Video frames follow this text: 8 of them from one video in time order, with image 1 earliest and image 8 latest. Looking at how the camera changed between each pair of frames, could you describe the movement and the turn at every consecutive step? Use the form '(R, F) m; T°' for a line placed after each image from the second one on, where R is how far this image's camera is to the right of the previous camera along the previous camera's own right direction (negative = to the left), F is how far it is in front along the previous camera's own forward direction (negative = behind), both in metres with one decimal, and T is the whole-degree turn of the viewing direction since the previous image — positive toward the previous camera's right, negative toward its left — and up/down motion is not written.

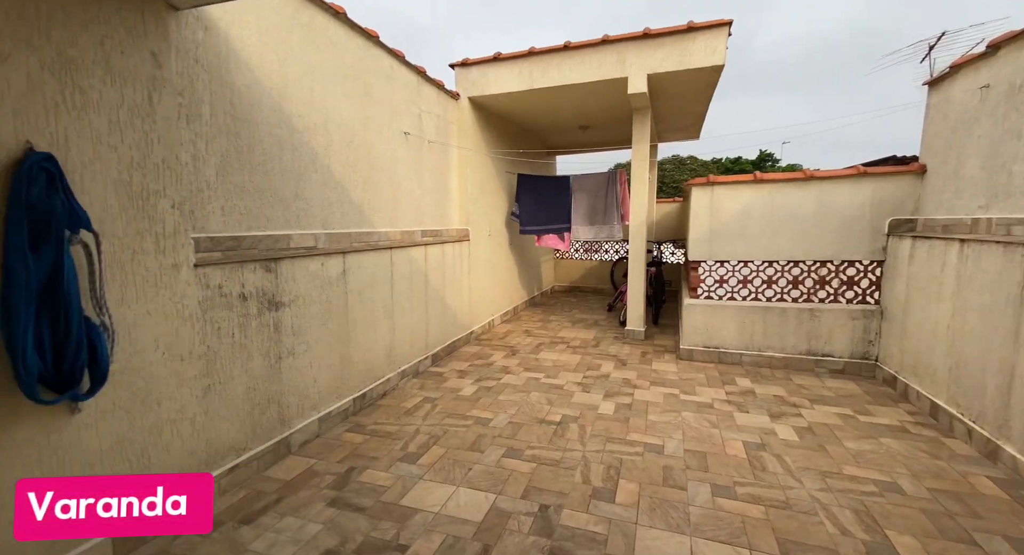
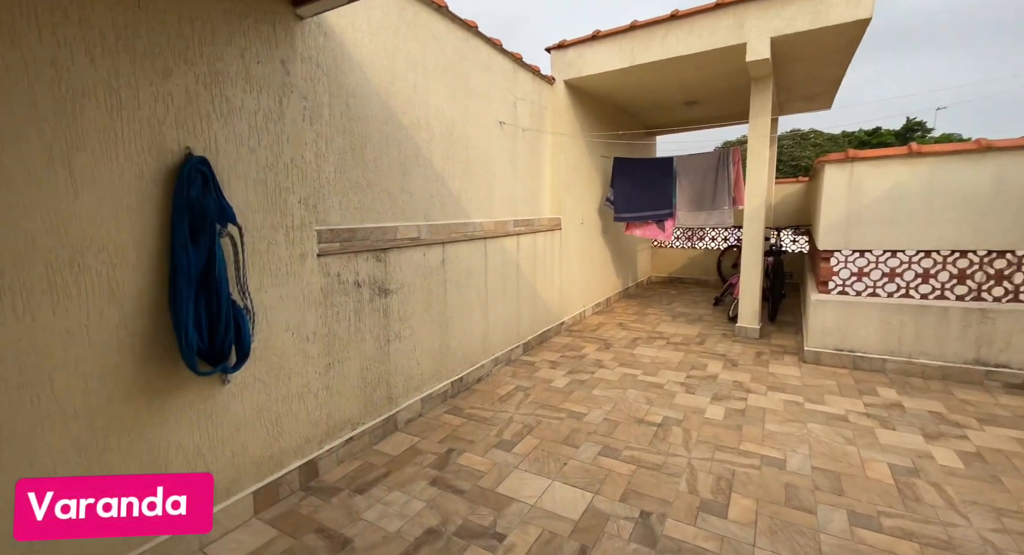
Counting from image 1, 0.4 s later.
(0.0, +0.1) m; -12°
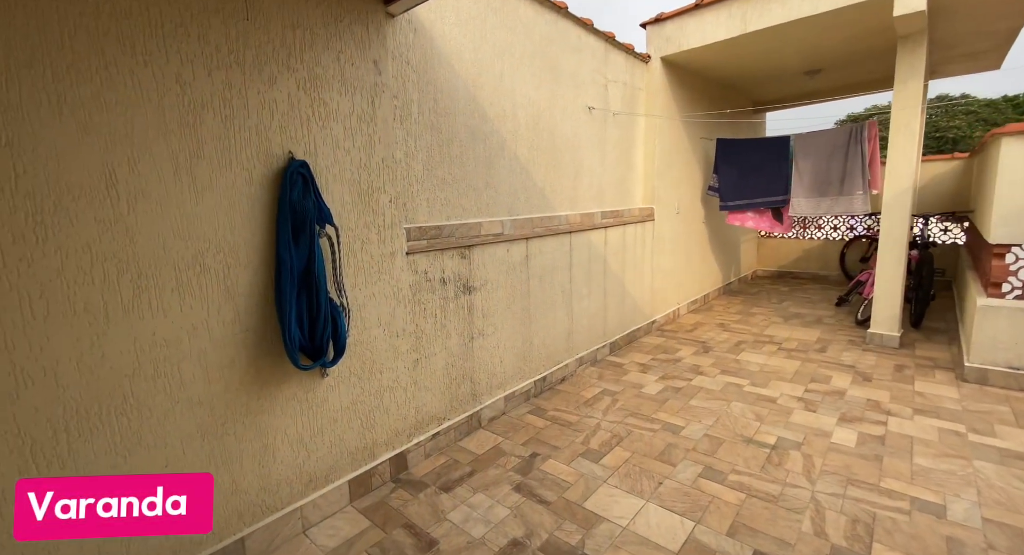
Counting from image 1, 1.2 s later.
(0.0, +0.2) m; -11°
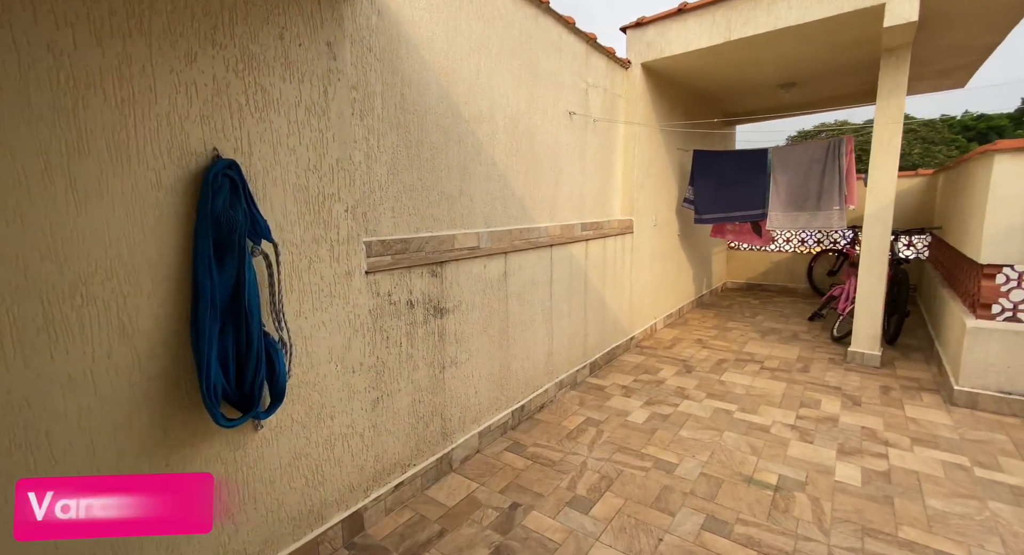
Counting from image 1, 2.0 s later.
(0.0, +0.3) m; +4°
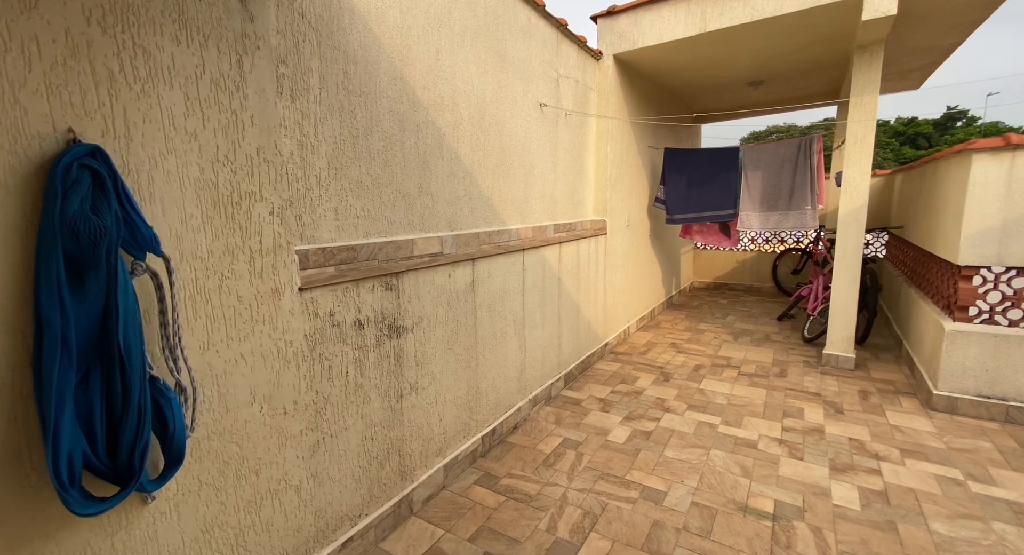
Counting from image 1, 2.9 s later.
(0.0, +0.3) m; +4°
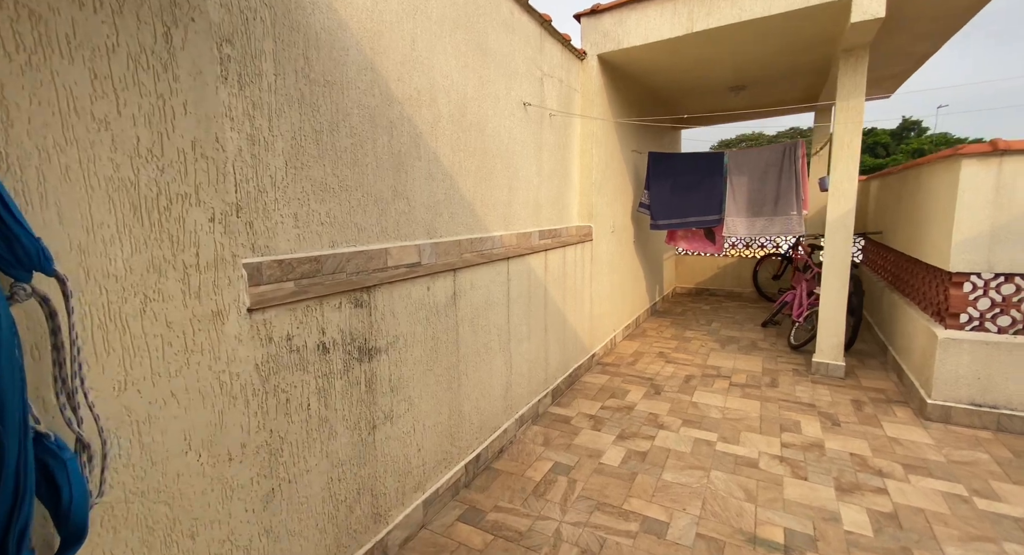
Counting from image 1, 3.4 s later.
(0.0, +0.2) m; +3°
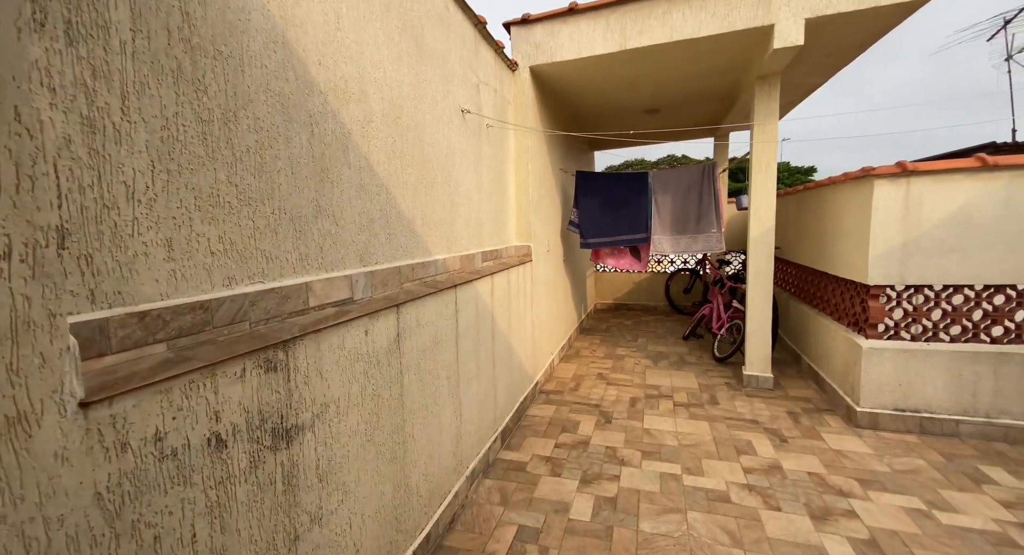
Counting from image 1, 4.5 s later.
(-0.2, +0.4) m; +11°
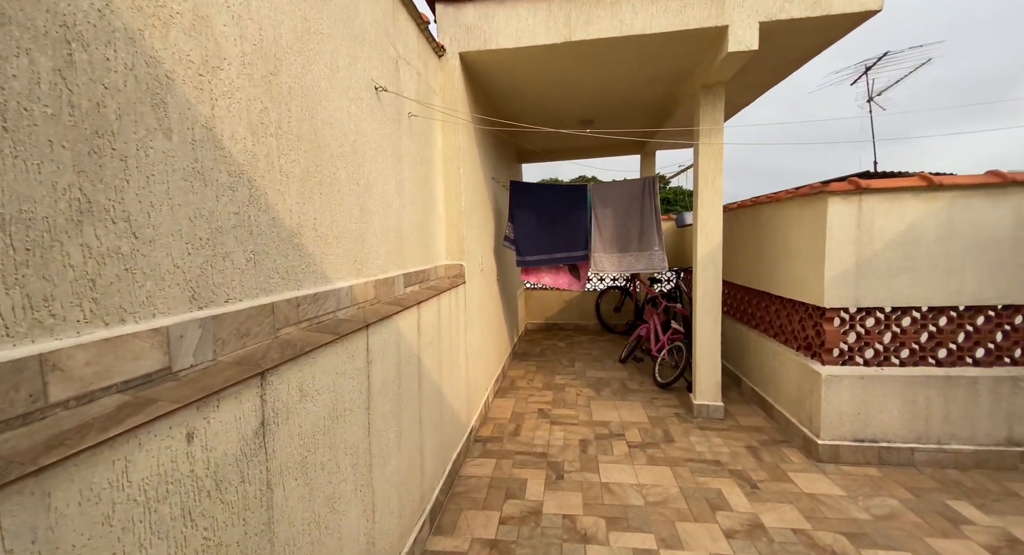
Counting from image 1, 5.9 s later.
(0.0, +0.6) m; +9°
